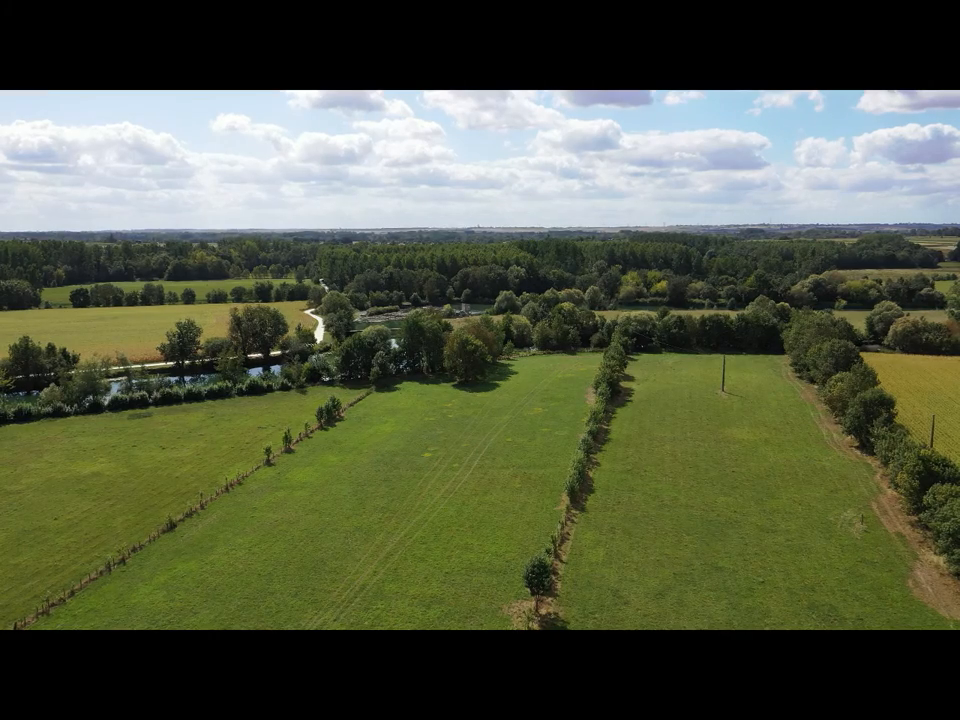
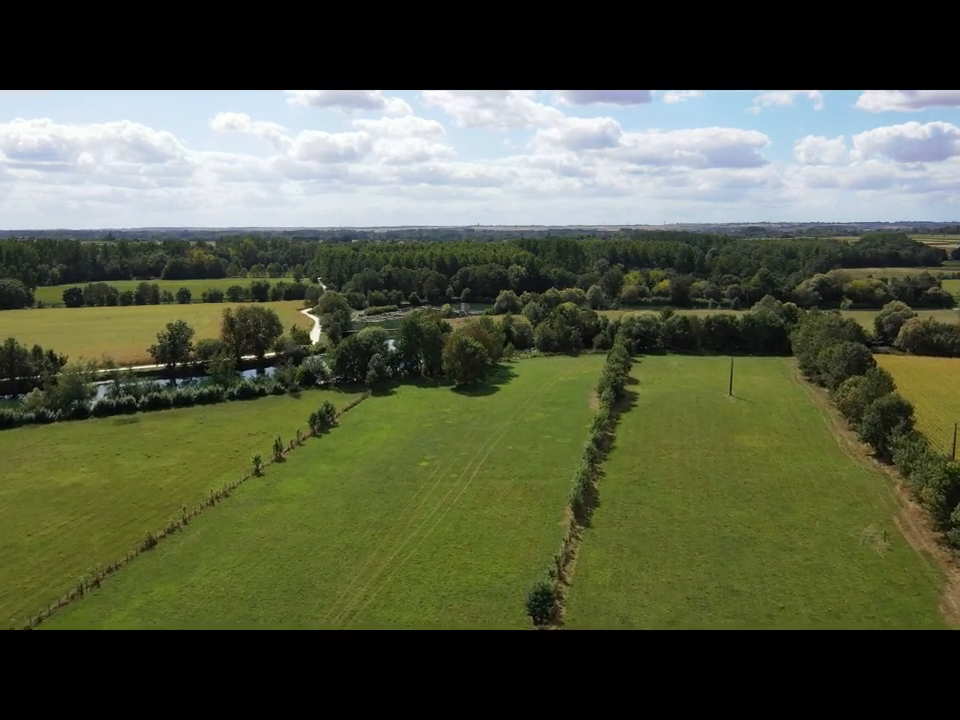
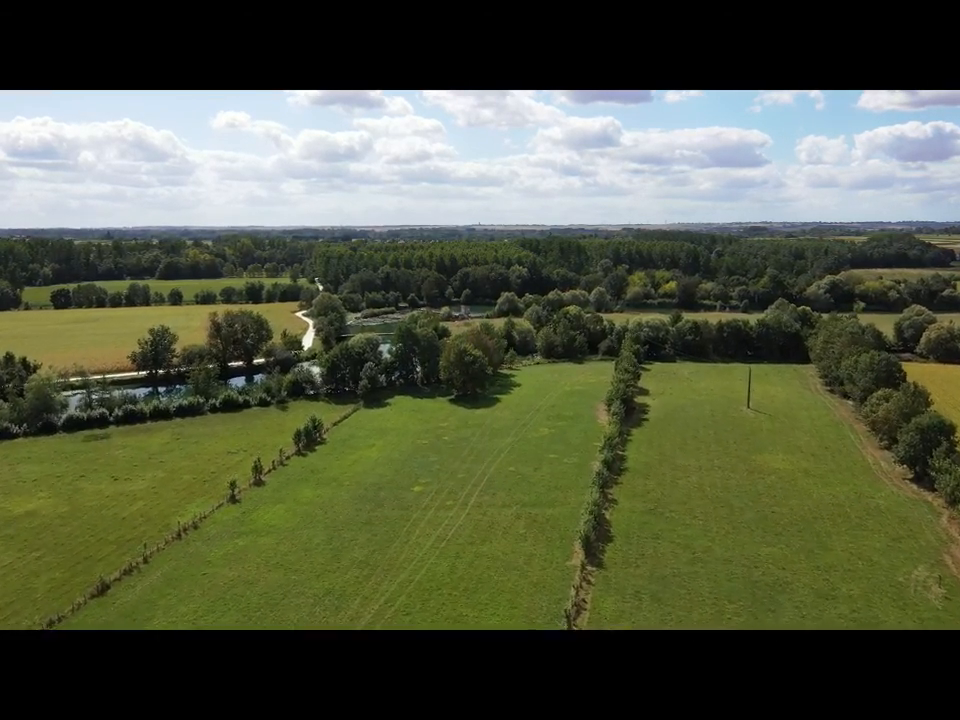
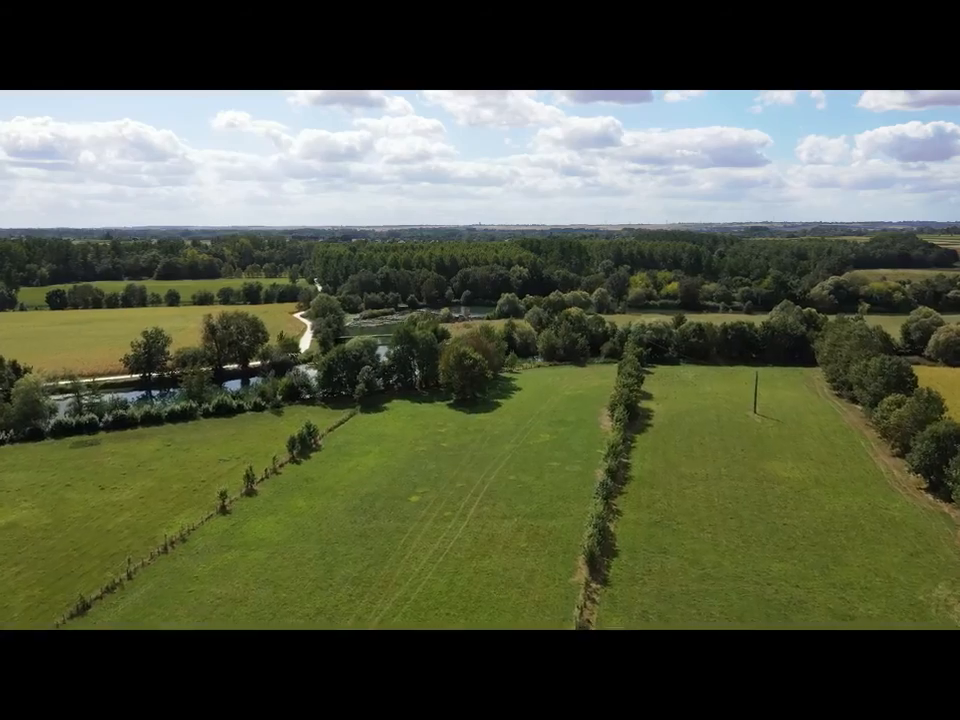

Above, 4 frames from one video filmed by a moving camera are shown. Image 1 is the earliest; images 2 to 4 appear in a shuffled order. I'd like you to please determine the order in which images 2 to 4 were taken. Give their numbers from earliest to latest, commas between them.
2, 3, 4
